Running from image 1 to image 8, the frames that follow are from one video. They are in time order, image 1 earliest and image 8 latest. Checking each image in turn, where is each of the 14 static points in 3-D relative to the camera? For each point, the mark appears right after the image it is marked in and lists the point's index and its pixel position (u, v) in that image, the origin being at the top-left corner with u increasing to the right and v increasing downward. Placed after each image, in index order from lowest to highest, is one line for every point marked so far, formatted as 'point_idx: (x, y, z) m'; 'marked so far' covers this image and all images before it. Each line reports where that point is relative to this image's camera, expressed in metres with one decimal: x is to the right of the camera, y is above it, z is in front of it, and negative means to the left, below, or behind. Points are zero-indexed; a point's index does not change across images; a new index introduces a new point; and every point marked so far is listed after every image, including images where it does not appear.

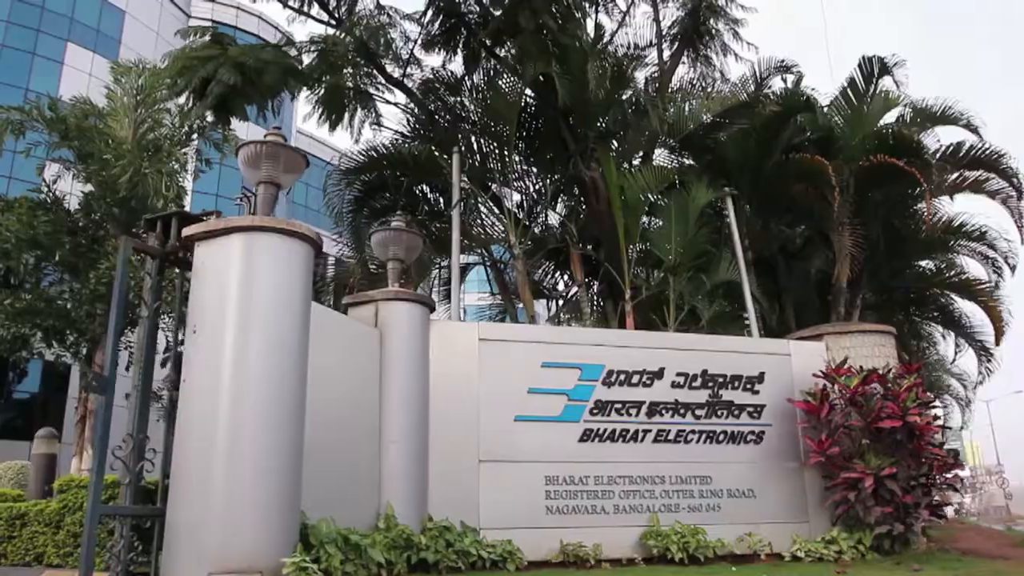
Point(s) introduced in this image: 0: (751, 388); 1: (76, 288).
0: (+2.6, -1.1, +8.6) m
1: (-11.4, 0.0, +20.9) m
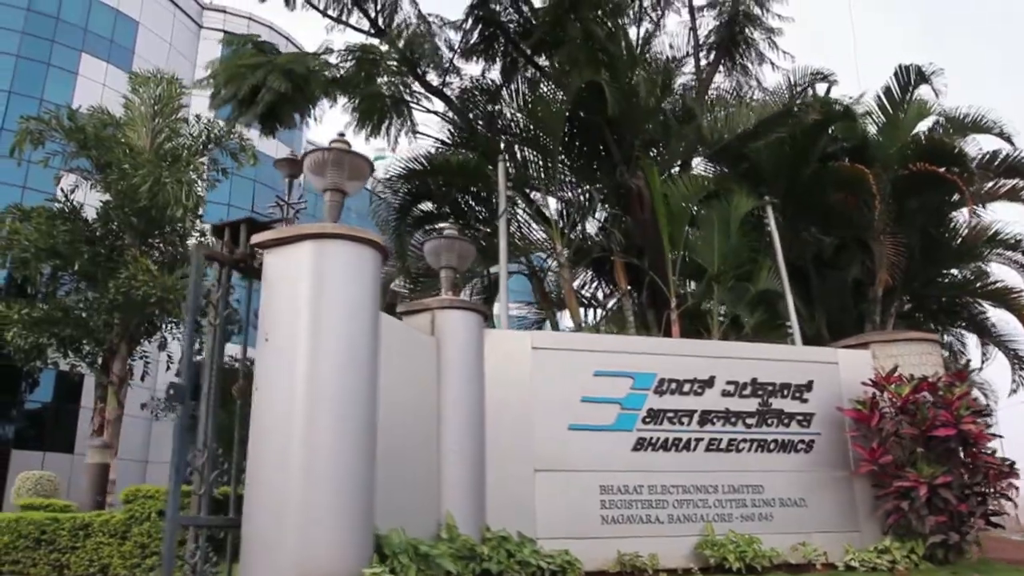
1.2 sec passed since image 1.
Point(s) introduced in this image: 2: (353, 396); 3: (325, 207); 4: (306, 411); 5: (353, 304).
0: (+3.1, -1.2, +8.5) m
1: (-10.9, -0.2, +20.9) m
2: (-1.1, -0.7, +5.4) m
3: (-1.4, +0.6, +6.1) m
4: (-1.4, -0.8, +5.3) m
5: (-1.1, -0.1, +5.6) m
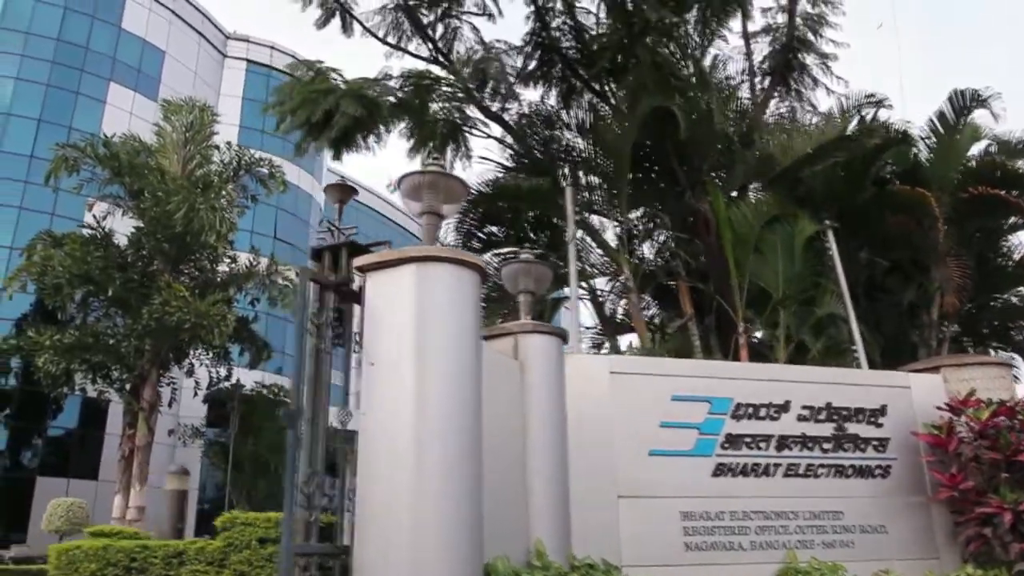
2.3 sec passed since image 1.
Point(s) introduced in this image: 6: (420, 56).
0: (+3.8, -1.4, +8.5) m
1: (-10.1, -0.9, +20.9) m
2: (-0.4, -0.9, +5.4) m
3: (-0.7, +0.4, +6.1) m
4: (-0.6, -1.0, +5.3) m
5: (-0.4, -0.3, +5.6) m
6: (-1.2, +3.1, +10.6) m
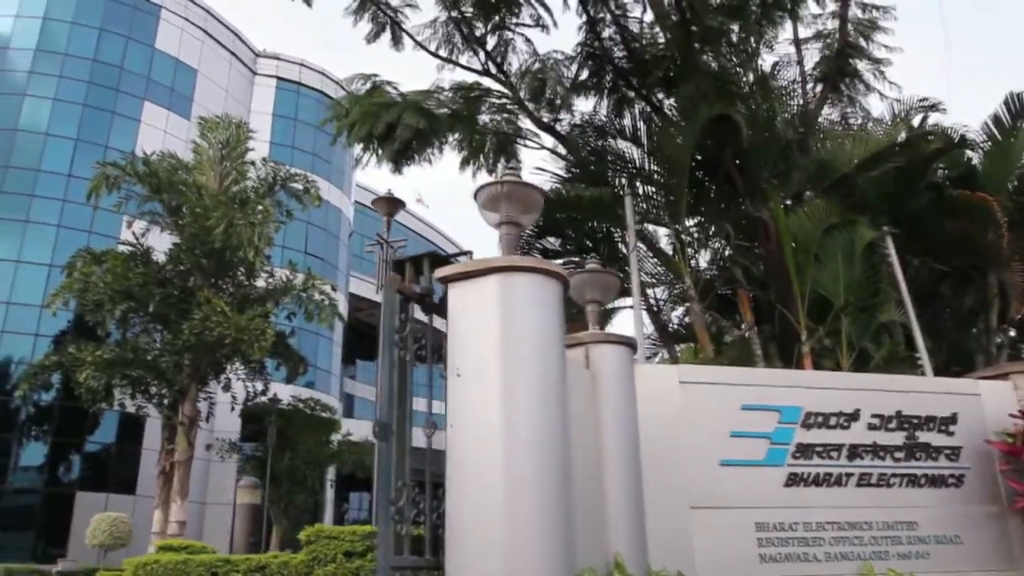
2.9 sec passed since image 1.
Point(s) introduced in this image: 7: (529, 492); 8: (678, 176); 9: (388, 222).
0: (+4.5, -1.5, +8.3) m
1: (-9.1, -1.3, +21.1) m
2: (+0.2, -1.0, +5.4) m
3: (-0.1, +0.4, +6.1) m
4: (0.0, -1.0, +5.2) m
5: (+0.2, -0.3, +5.6) m
6: (-0.6, +2.9, +10.6) m
7: (+0.1, -1.3, +5.2) m
8: (+1.8, +1.2, +8.7) m
9: (-1.9, +1.0, +12.4) m
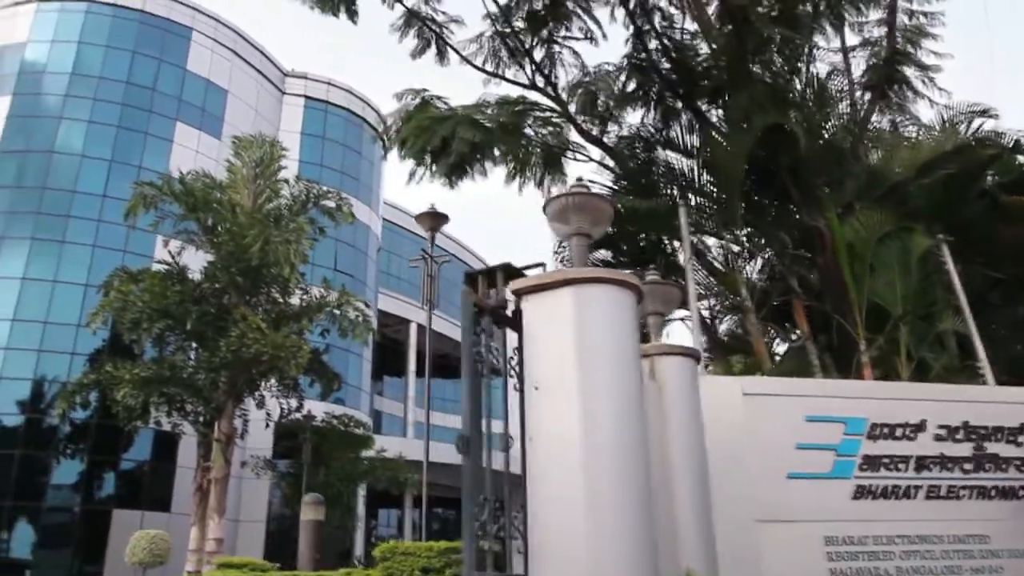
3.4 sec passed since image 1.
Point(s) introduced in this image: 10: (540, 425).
0: (+5.1, -1.5, +8.1) m
1: (-8.2, -1.8, +21.2) m
2: (+0.8, -1.0, +5.3) m
3: (+0.4, +0.3, +6.0) m
4: (+0.5, -1.1, +5.2) m
5: (+0.7, -0.4, +5.5) m
6: (0.0, +2.7, +10.7) m
7: (+0.6, -1.4, +5.1) m
8: (+2.4, +1.1, +8.6) m
9: (-1.2, +0.8, +12.4) m
10: (+0.2, -0.9, +5.4) m
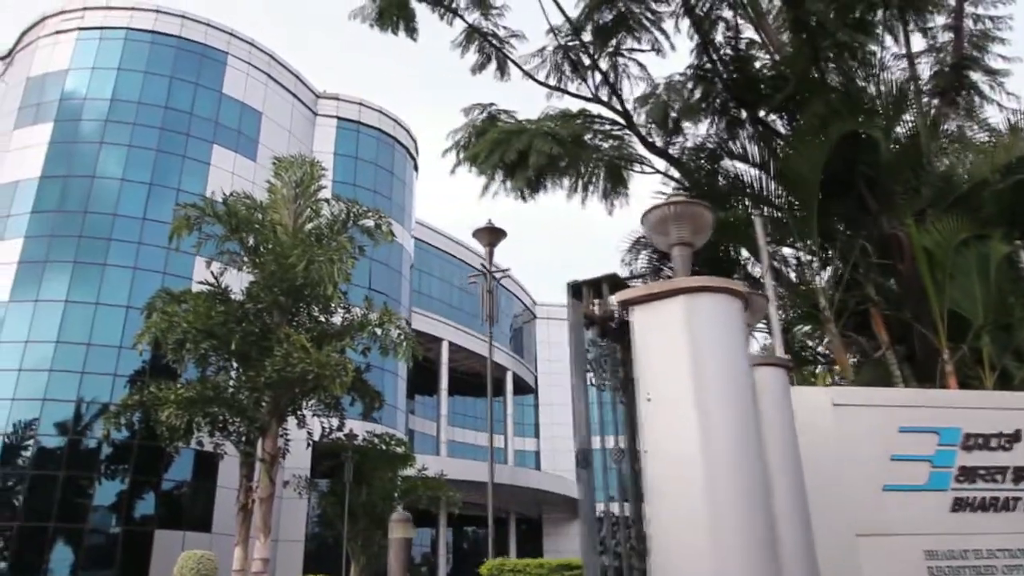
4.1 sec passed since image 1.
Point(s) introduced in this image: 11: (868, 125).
0: (+5.9, -1.6, +7.9) m
1: (-7.0, -2.3, +21.3) m
2: (+1.5, -1.1, +5.2) m
3: (+1.2, +0.2, +6.0) m
4: (+1.2, -1.2, +5.1) m
5: (+1.5, -0.5, +5.4) m
6: (+0.9, +2.5, +10.7) m
7: (+1.4, -1.4, +5.0) m
8: (+3.2, +1.0, +8.5) m
9: (-0.3, +0.6, +12.4) m
10: (+0.9, -1.0, +5.3) m
11: (+3.8, +1.7, +8.6) m
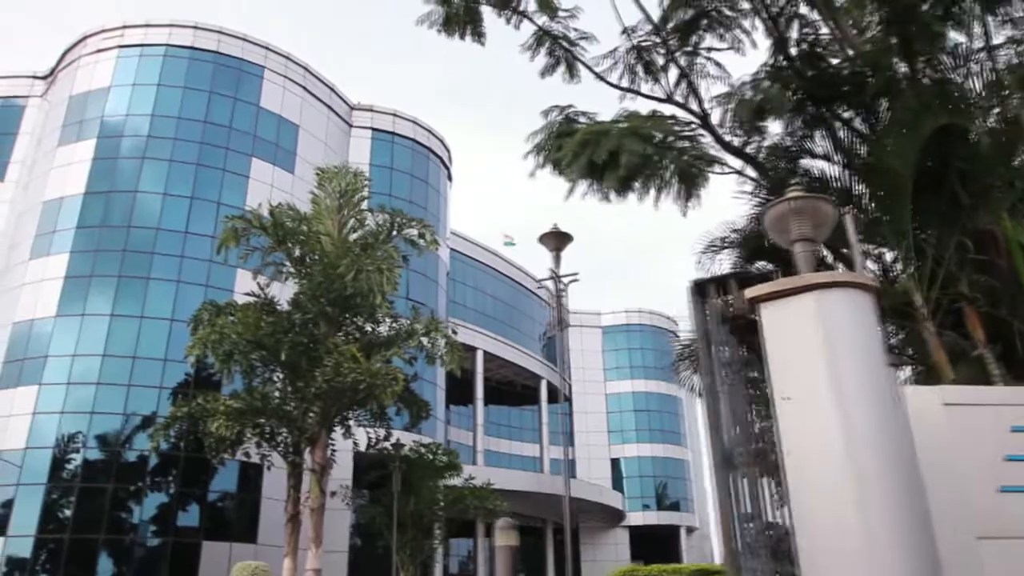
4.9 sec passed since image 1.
0: (+6.9, -1.5, +7.6) m
1: (-5.7, -2.6, +21.3) m
2: (+2.4, -1.0, +5.0) m
3: (+2.1, +0.2, +5.8) m
4: (+2.1, -1.1, +4.9) m
5: (+2.3, -0.4, +5.3) m
6: (+1.8, +2.5, +10.6) m
7: (+2.2, -1.4, +4.8) m
8: (+4.1, +1.0, +8.3) m
9: (+0.7, +0.5, +12.3) m
10: (+1.8, -0.9, +5.1) m
11: (+4.7, +1.7, +8.4) m
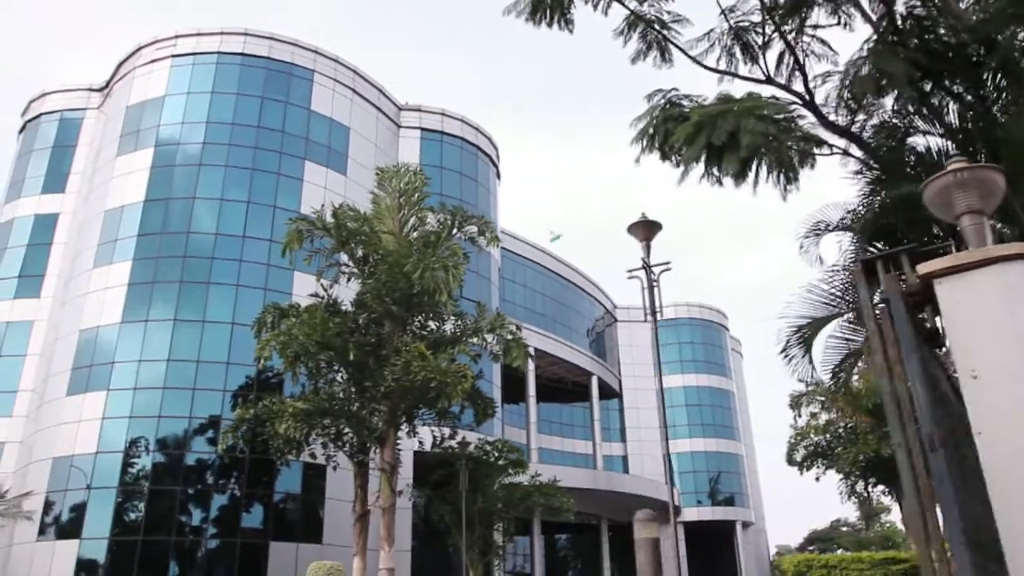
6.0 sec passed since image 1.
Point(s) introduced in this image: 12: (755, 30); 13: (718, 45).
0: (+8.0, -1.2, +7.2) m
1: (-3.9, -2.6, +21.4) m
2: (+3.4, -0.9, +4.7) m
3: (+3.1, +0.4, +5.5) m
4: (+3.1, -1.0, +4.7) m
5: (+3.4, -0.3, +5.0) m
6: (+3.0, +2.7, +10.3) m
7: (+3.3, -1.2, +4.5) m
8: (+5.2, +1.2, +8.0) m
9: (+2.0, +0.6, +12.1) m
10: (+2.9, -0.8, +4.9) m
11: (+5.9, +2.0, +8.0) m
12: (+3.0, +3.2, +9.9) m
13: (+2.6, +3.1, +10.1) m
